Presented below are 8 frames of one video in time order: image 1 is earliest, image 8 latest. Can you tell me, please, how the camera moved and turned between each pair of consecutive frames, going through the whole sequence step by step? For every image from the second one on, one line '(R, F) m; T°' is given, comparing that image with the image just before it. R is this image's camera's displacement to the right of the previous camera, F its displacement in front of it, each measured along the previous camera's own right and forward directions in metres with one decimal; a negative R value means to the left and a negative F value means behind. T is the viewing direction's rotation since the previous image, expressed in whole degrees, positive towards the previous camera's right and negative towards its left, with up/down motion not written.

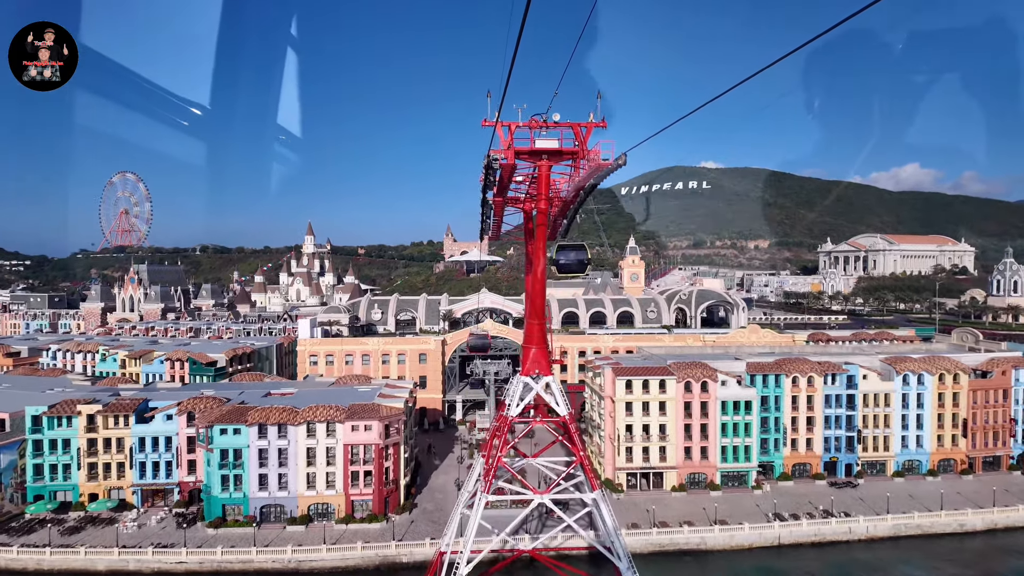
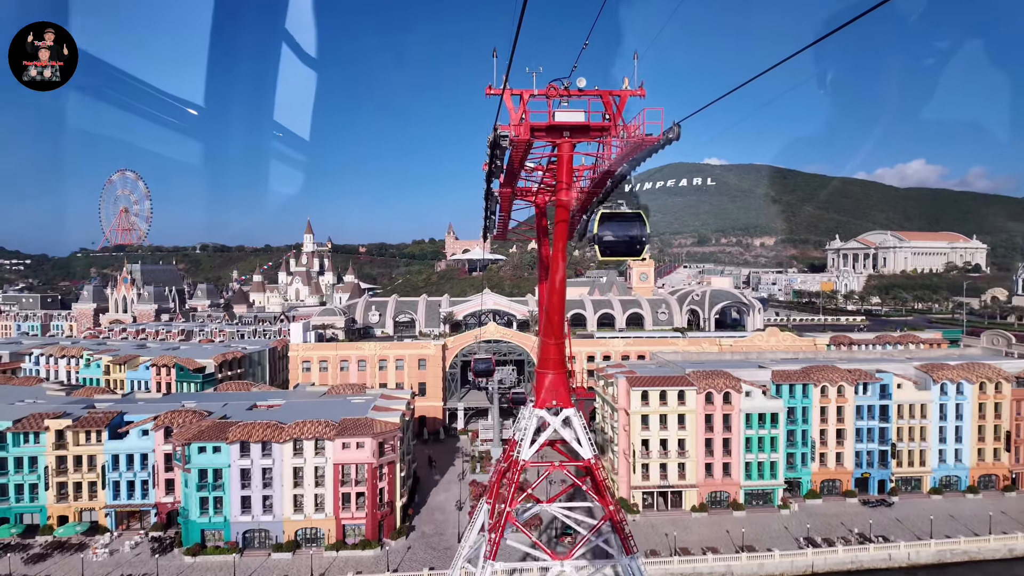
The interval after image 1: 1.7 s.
(-0.2, +2.5) m; 0°
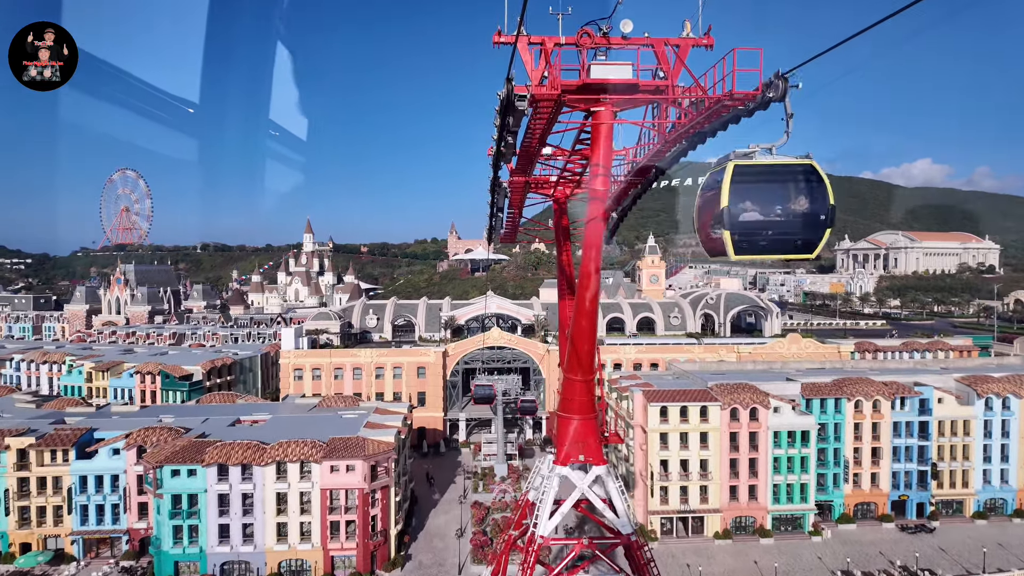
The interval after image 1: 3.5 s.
(-0.2, +2.5) m; 0°
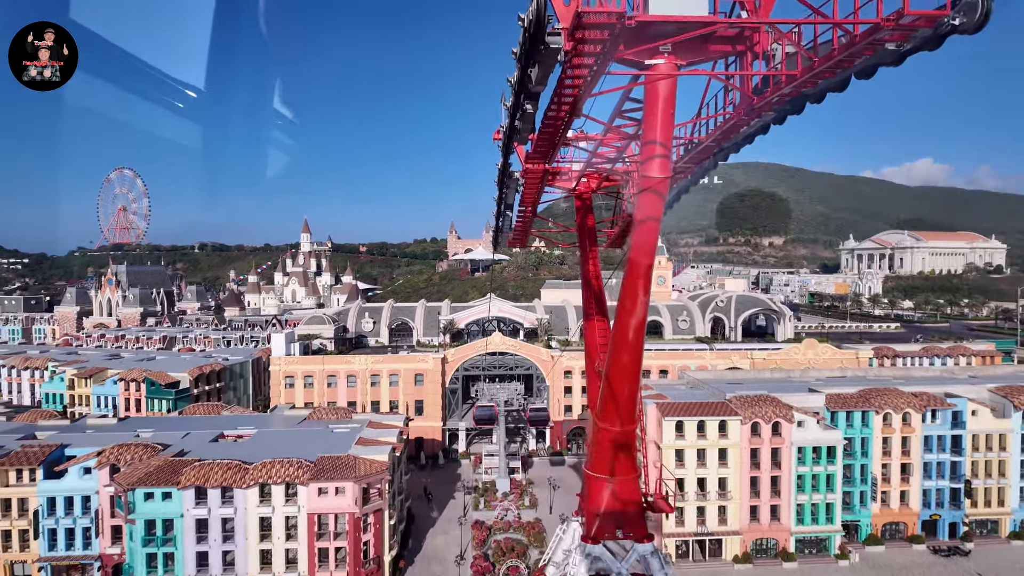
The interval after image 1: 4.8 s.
(-0.2, +1.9) m; 0°
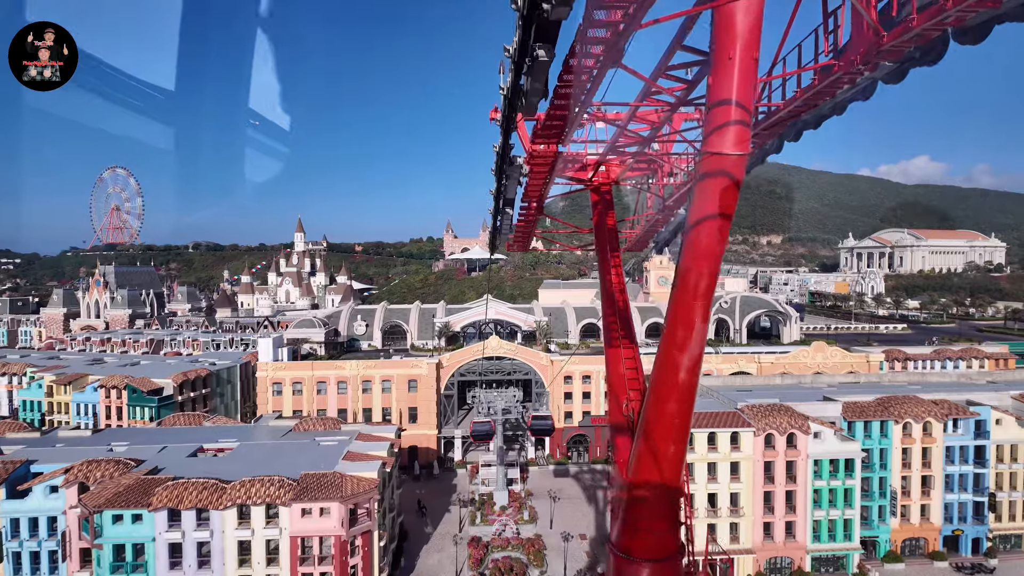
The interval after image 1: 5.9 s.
(0.0, +1.5) m; 0°
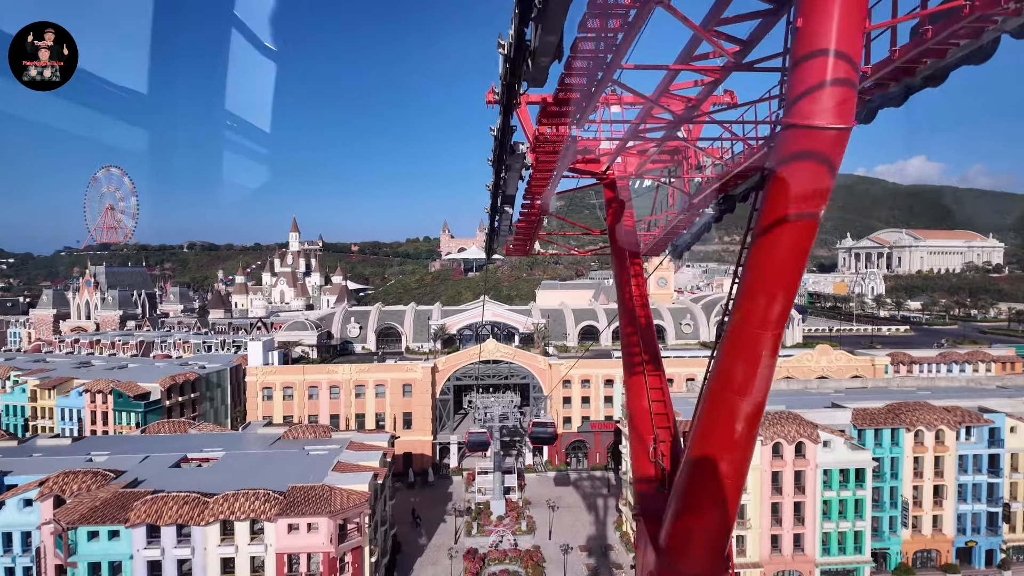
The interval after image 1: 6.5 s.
(0.0, +1.0) m; 0°
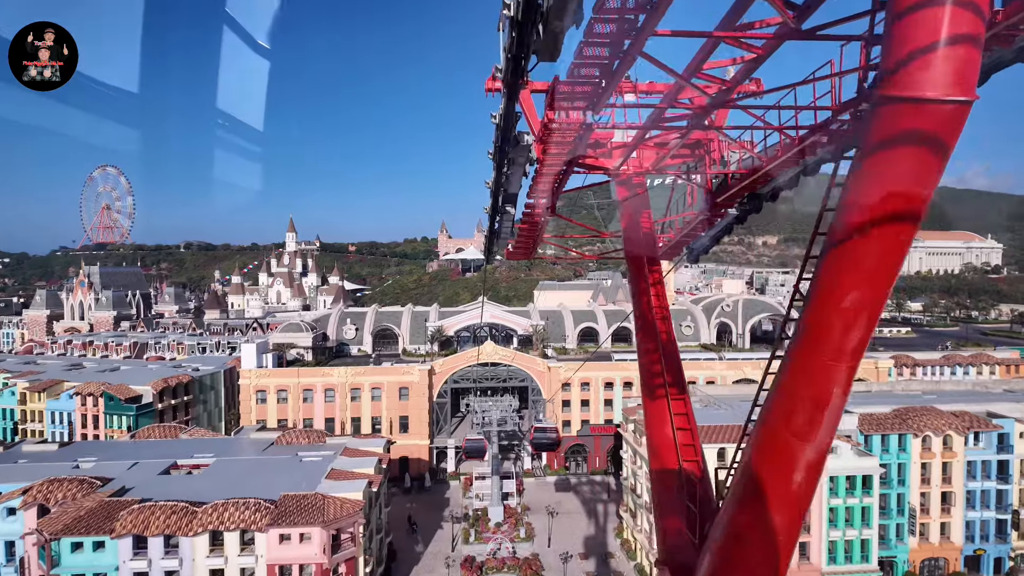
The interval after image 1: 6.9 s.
(0.0, +0.6) m; 0°
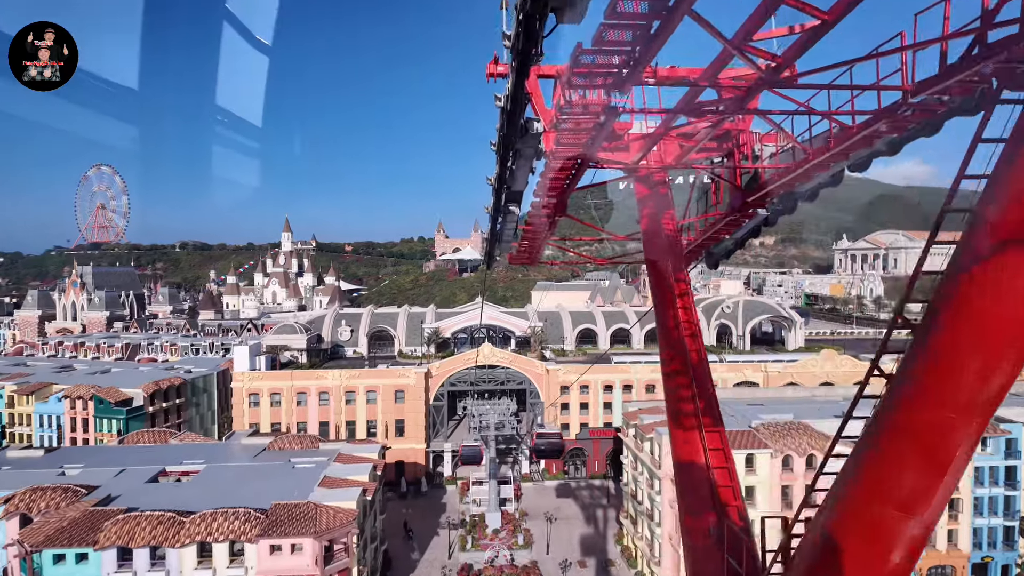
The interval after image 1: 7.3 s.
(-0.1, +0.6) m; 0°
